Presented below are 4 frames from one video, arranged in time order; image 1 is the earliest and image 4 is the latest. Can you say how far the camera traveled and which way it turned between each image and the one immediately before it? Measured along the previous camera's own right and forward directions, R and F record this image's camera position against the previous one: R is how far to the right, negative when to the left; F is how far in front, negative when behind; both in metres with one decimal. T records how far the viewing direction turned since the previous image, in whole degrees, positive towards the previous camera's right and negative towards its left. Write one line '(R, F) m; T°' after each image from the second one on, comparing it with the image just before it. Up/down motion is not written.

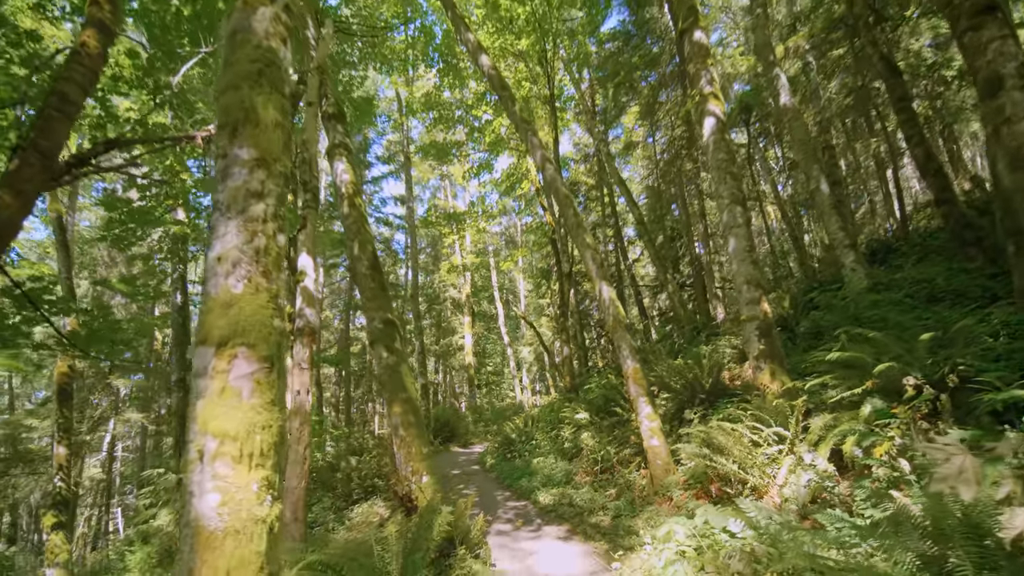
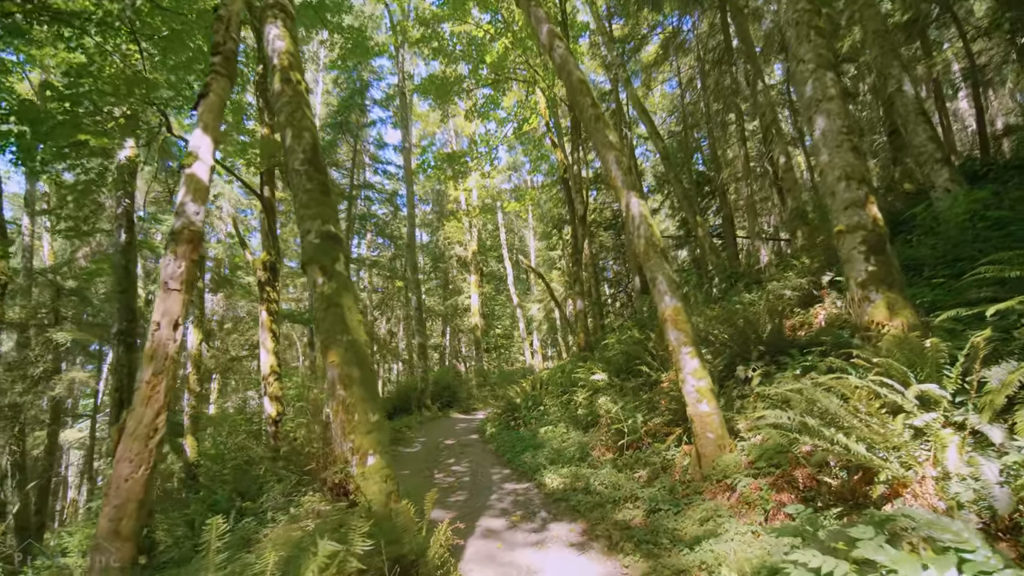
(+0.2, +2.0) m; -2°
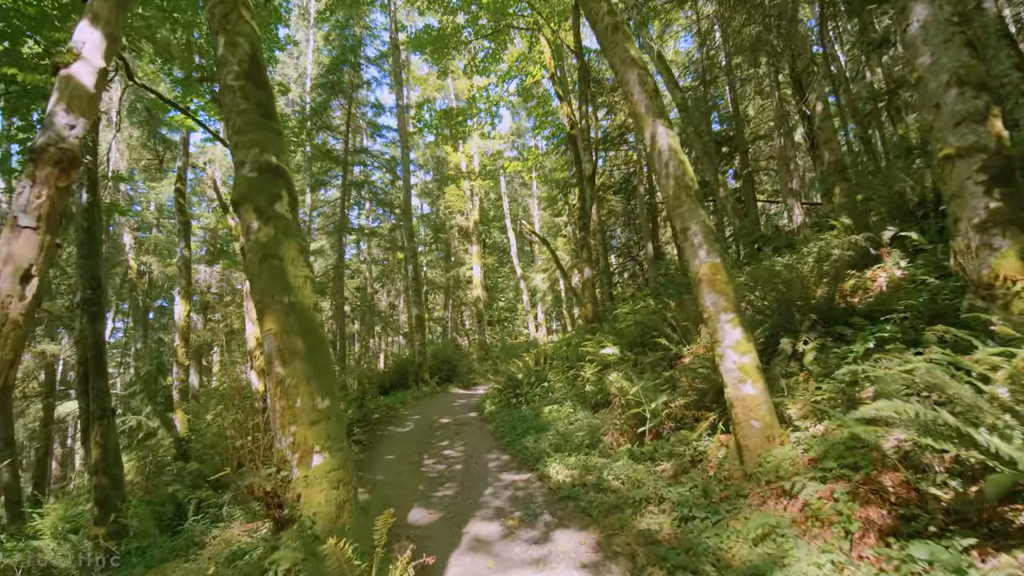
(+0.1, +1.1) m; -1°
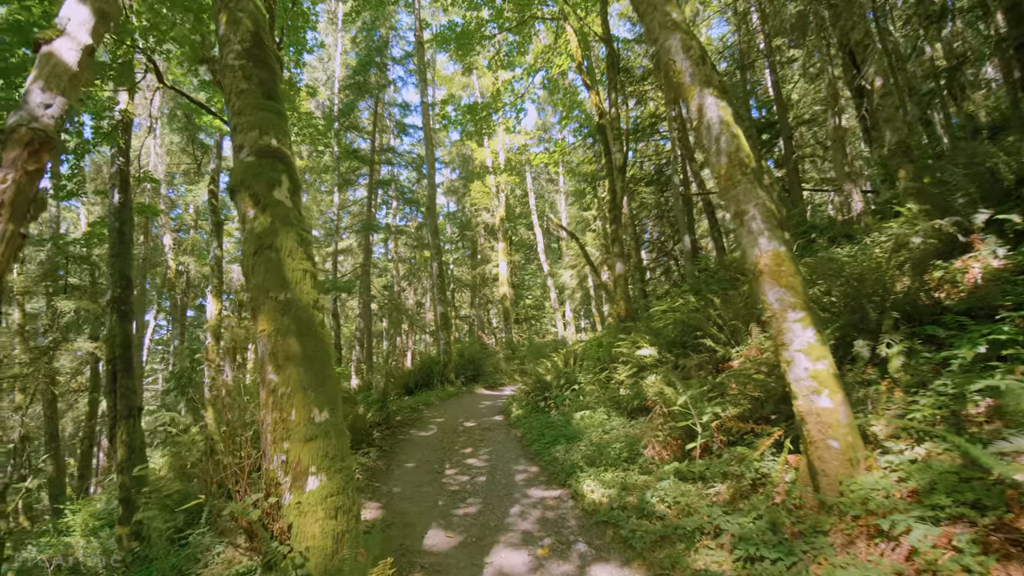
(0.0, +0.5) m; -4°
